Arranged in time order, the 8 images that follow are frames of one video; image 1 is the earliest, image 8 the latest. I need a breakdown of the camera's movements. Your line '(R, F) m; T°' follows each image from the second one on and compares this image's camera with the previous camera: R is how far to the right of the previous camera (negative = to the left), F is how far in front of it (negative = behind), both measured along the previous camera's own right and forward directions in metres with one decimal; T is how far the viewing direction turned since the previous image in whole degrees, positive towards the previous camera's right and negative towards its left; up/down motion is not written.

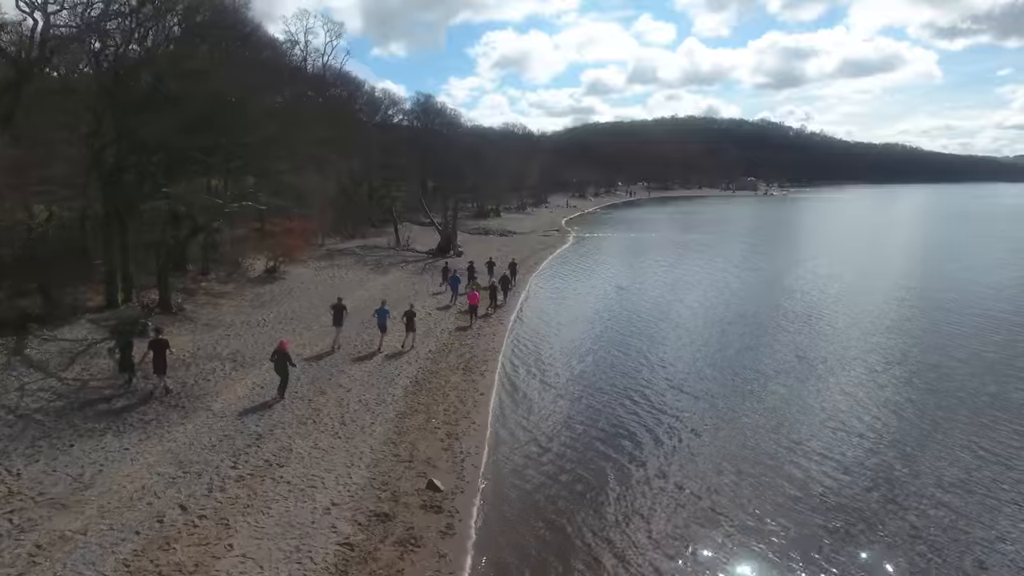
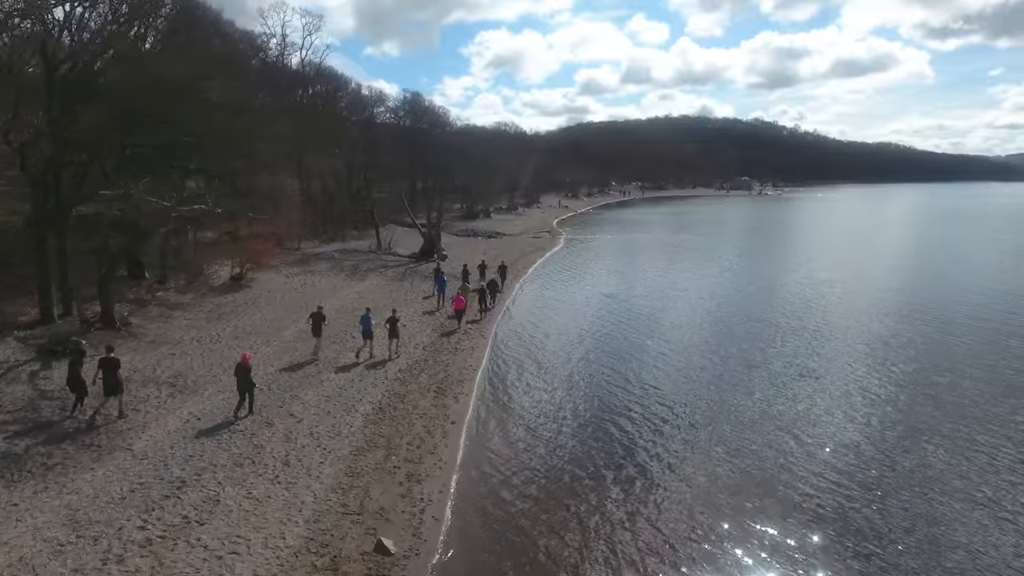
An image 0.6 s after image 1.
(+0.5, +1.9) m; +1°
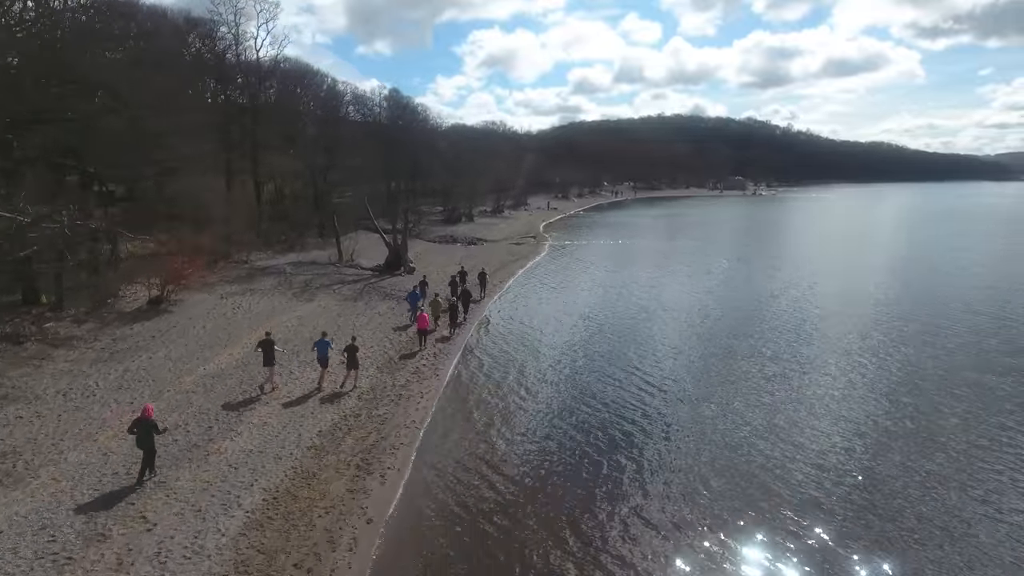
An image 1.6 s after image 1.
(+1.0, +3.9) m; +1°
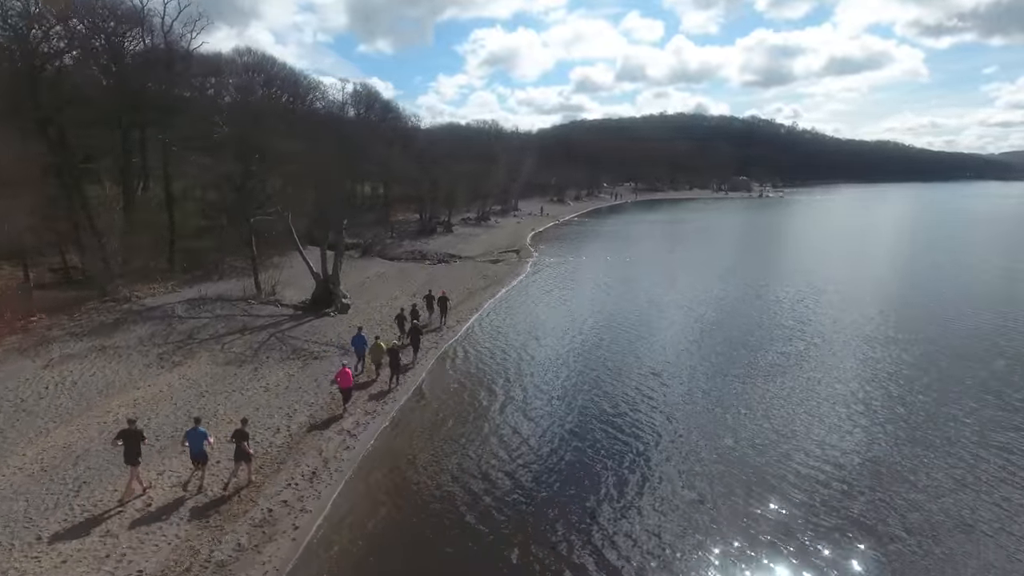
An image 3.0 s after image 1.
(+1.9, +7.4) m; 0°
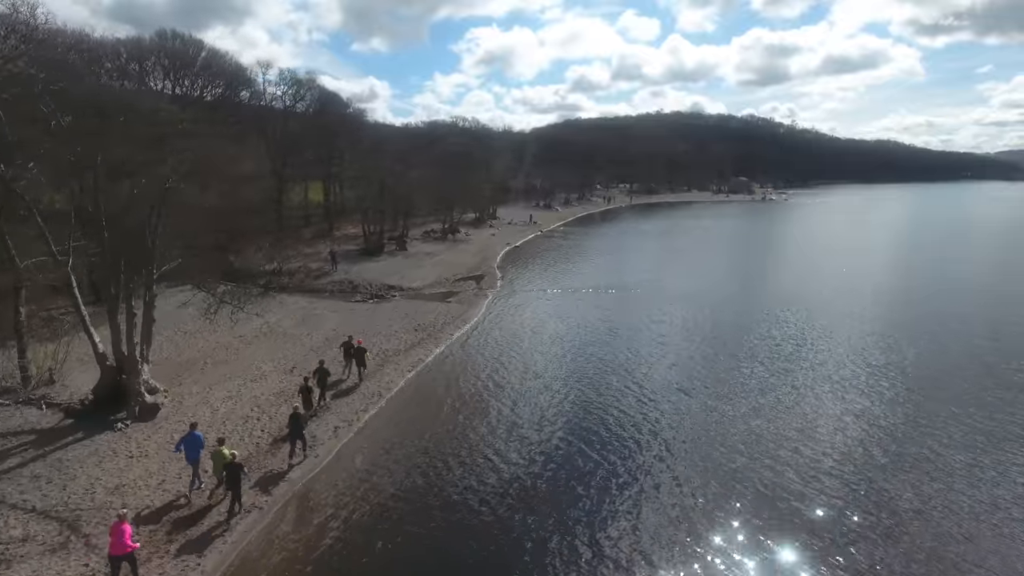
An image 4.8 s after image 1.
(+2.5, +10.7) m; 0°
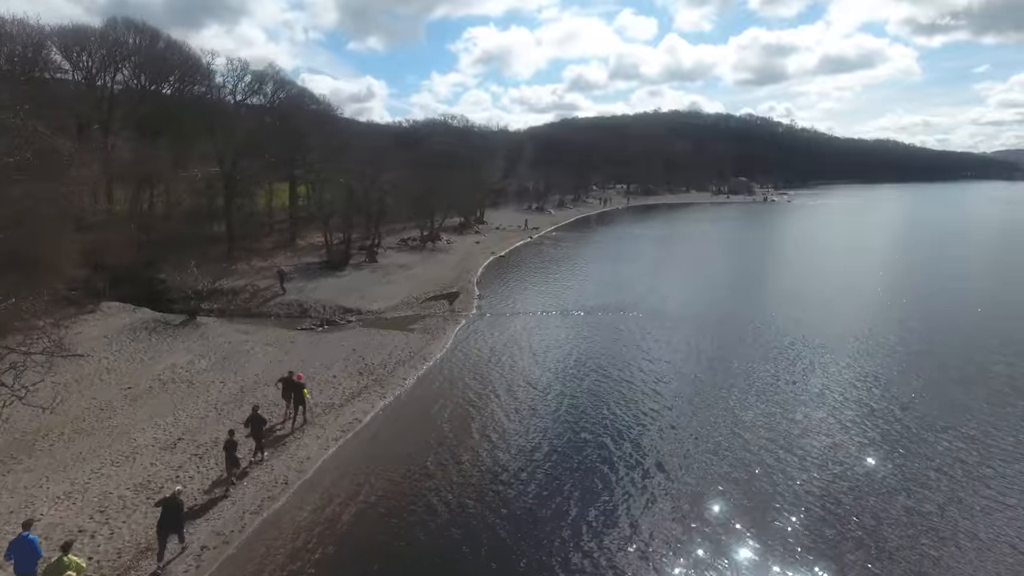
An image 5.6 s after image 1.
(+1.1, +5.4) m; 0°
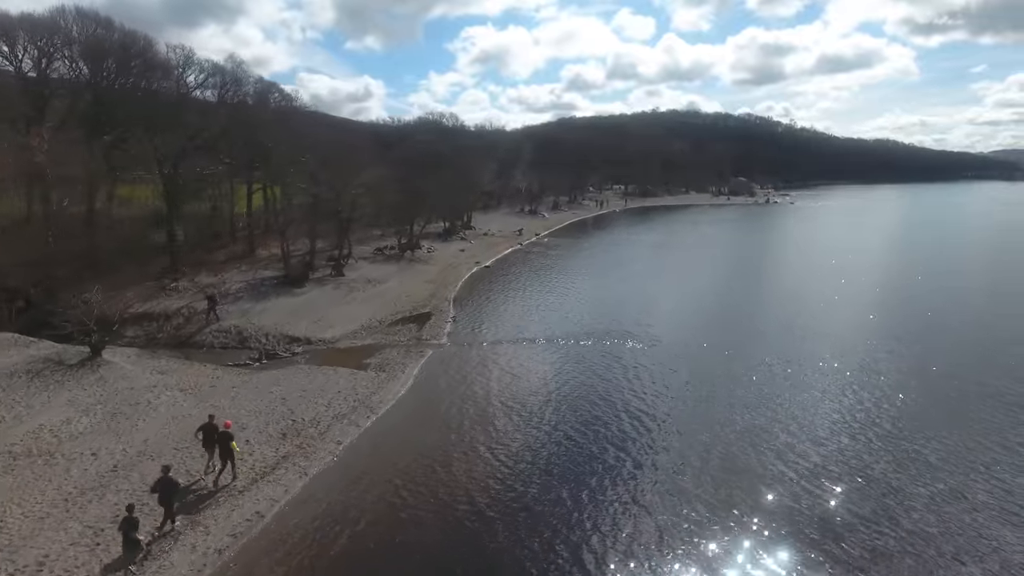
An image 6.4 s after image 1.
(+1.0, +4.9) m; 0°
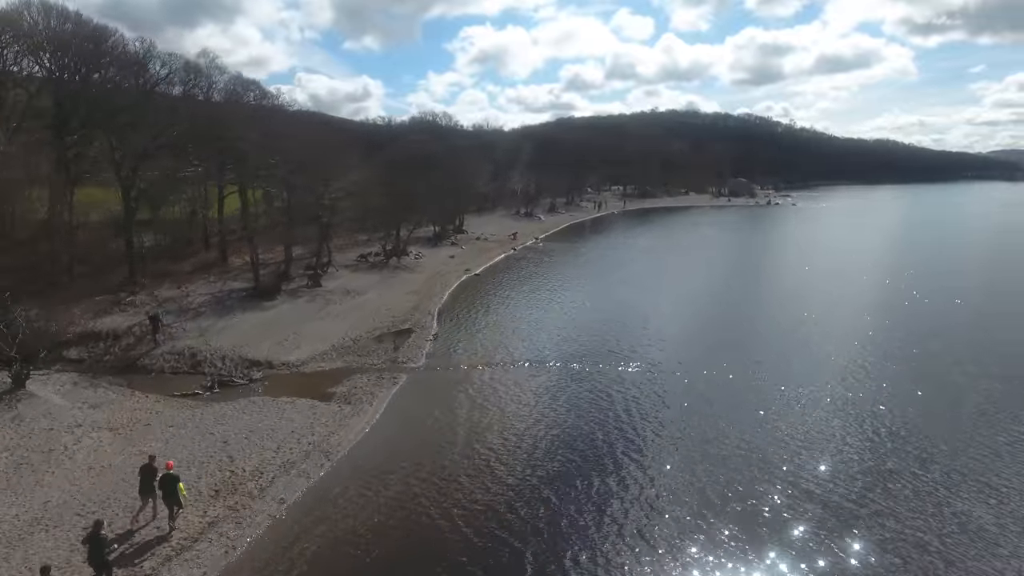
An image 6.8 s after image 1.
(+0.6, +2.9) m; 0°
